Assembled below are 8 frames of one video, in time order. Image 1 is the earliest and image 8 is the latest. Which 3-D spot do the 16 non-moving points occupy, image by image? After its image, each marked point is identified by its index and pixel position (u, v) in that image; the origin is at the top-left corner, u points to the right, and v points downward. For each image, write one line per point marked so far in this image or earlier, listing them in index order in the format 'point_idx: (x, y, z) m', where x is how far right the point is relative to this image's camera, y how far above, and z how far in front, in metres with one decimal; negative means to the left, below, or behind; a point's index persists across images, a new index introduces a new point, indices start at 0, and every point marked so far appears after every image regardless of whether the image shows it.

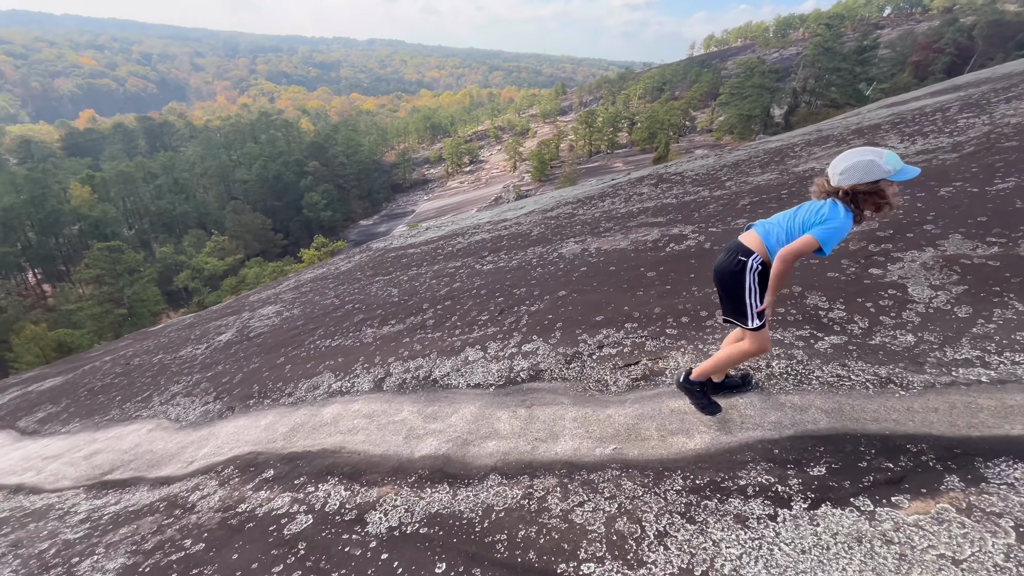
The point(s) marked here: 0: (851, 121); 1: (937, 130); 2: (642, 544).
0: (+11.9, +5.6, +15.1) m
1: (+10.4, +3.9, +11.3) m
2: (+0.9, -1.9, +3.4) m
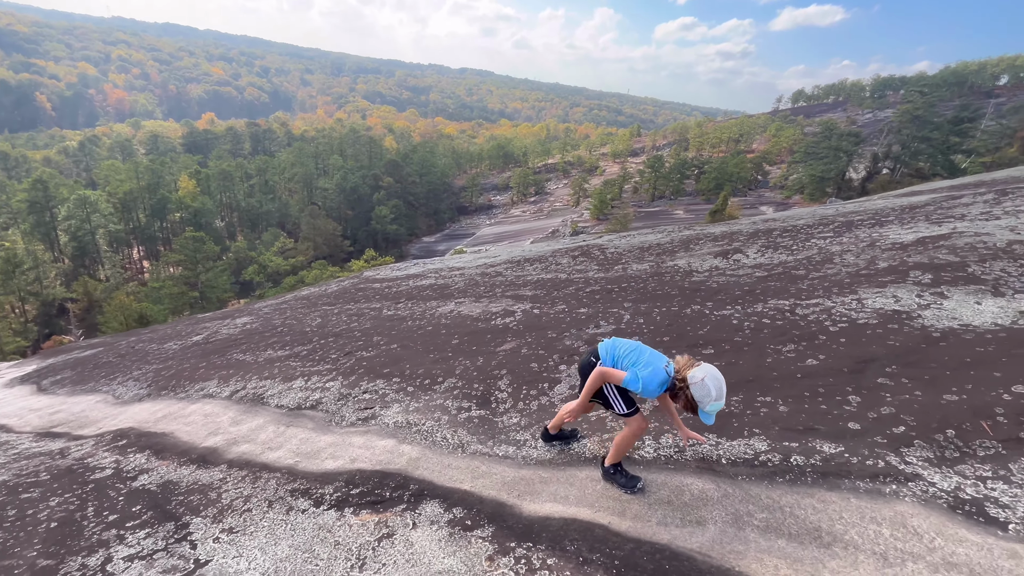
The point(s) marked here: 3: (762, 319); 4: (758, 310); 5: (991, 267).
0: (+9.8, +2.4, +16.3) m
1: (+7.7, +1.2, +12.6) m
2: (-3.4, -2.7, +5.6) m
3: (+4.3, -0.5, +7.9) m
4: (+4.4, -0.4, +8.3) m
5: (+8.4, +0.4, +8.1) m
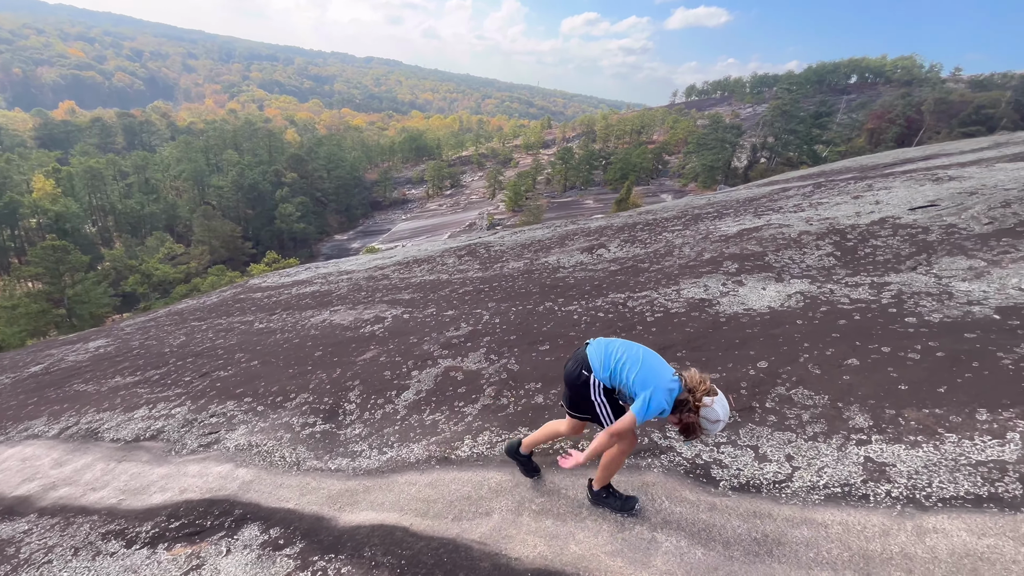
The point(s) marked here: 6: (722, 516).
0: (+5.5, +2.8, +17.8) m
1: (+4.1, +1.5, +13.9) m
2: (-5.5, -3.2, +5.2) m
3: (+1.6, -0.5, +8.7) m
4: (+1.7, -0.3, +9.1) m
5: (+5.6, +0.7, +9.5) m
6: (+1.8, -1.9, +3.8) m
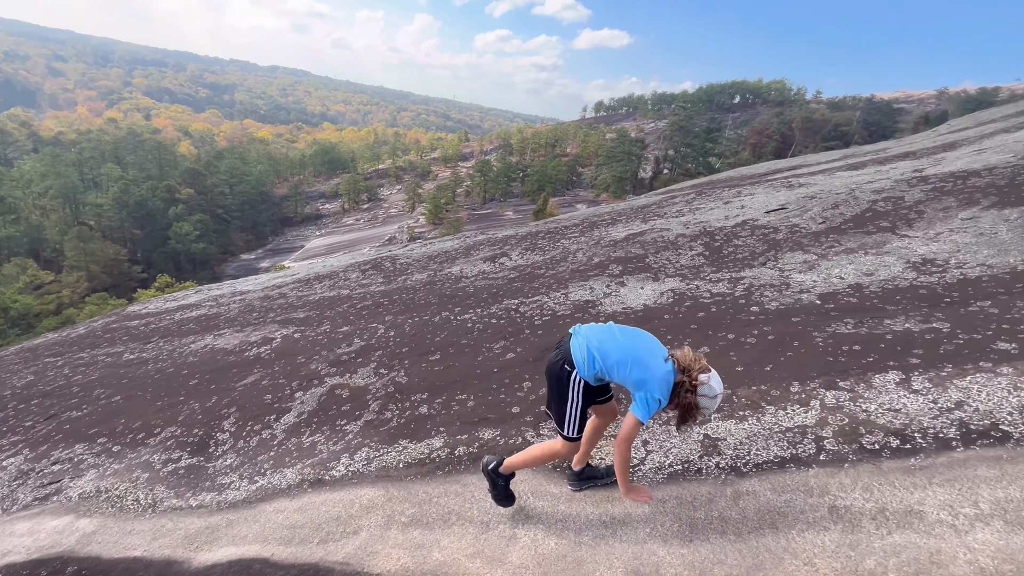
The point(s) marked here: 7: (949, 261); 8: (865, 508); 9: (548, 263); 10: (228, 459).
0: (+1.8, +2.6, +18.5) m
1: (+1.1, +1.3, +14.4) m
2: (-6.7, -3.5, +4.2) m
3: (-0.4, -0.6, +8.8) m
4: (-0.4, -0.5, +9.3) m
5: (+3.3, +0.7, +10.3) m
6: (+0.6, -1.9, +4.0) m
7: (+6.5, +0.4, +6.8) m
8: (+2.4, -1.5, +3.1) m
9: (+0.9, +0.6, +12.1) m
10: (-3.9, -2.3, +6.3) m
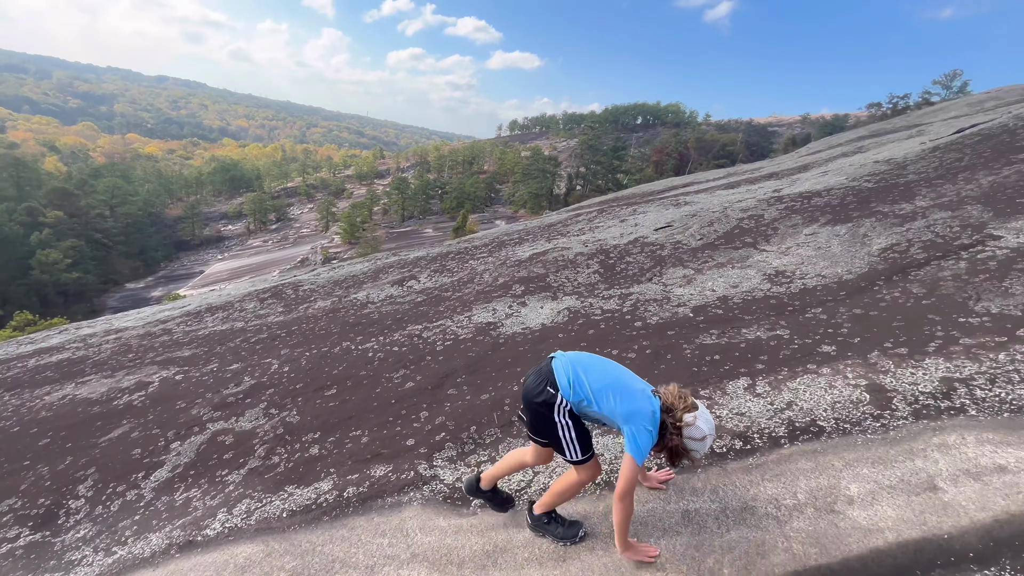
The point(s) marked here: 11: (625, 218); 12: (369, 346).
0: (-1.8, +1.8, +18.6) m
1: (-1.8, +0.7, +14.4) m
2: (-7.6, -4.1, +2.9) m
3: (-2.3, -1.1, +8.6) m
4: (-2.3, -1.0, +9.1) m
5: (+1.1, +0.3, +10.7) m
6: (-0.4, -2.2, +4.0) m
7: (+4.8, +0.3, +7.8) m
8: (+1.5, -1.7, +3.4) m
9: (-1.5, +0.1, +12.2) m
10: (-5.1, -2.9, +5.5) m
11: (+3.9, +2.4, +16.0) m
12: (-2.8, -1.1, +9.1) m
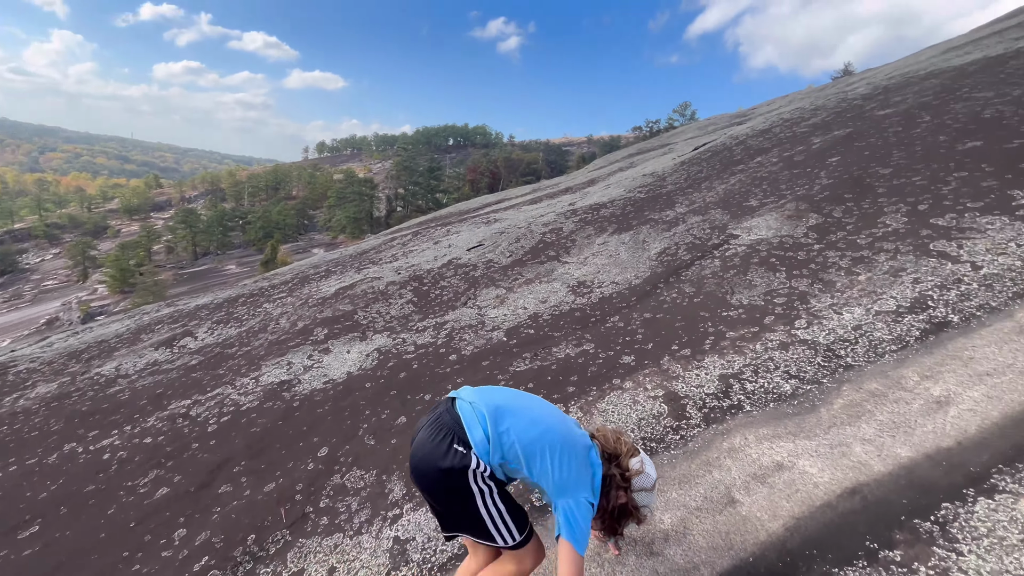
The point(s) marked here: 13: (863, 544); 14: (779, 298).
0: (-8.7, +0.2, +16.0) m
1: (-7.0, -0.7, +12.1) m
2: (-7.8, -5.4, -0.8) m
3: (-5.2, -2.1, +6.5) m
4: (-5.5, -2.1, +6.9) m
5: (-3.0, -0.5, +9.7) m
6: (-1.8, -2.7, +2.8) m
7: (+1.5, +0.1, +8.2) m
8: (+0.1, -1.9, +2.9) m
9: (-5.9, -1.1, +10.1) m
10: (-6.6, -4.0, +2.5) m
11: (-2.5, +1.7, +15.6) m
12: (-5.9, -2.2, +6.7) m
13: (+1.9, -1.4, +2.5) m
14: (+3.1, -0.1, +5.4) m
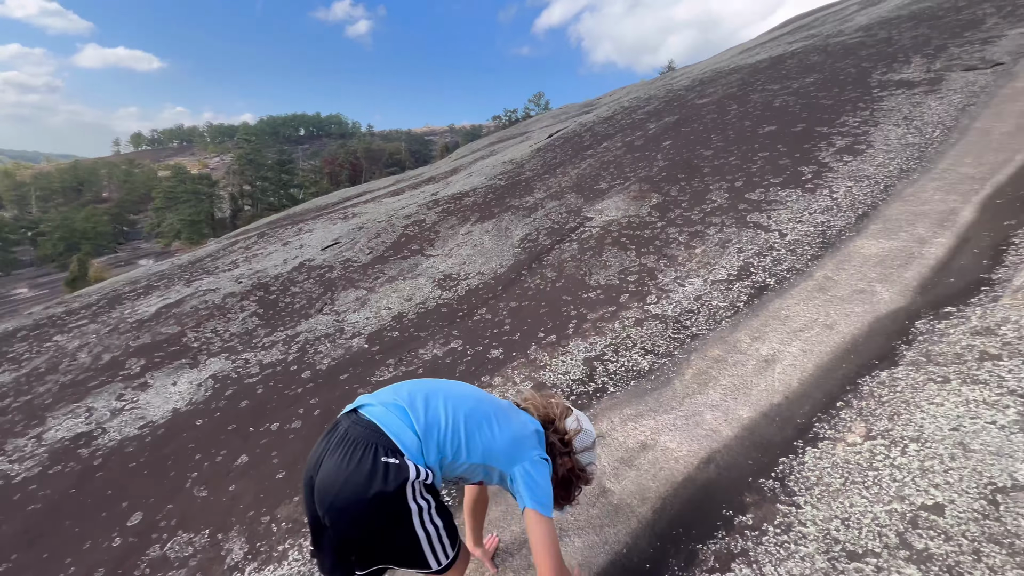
0: (-12.7, -0.5, +12.8) m
1: (-10.0, -1.3, +9.5) m
2: (-6.9, -6.2, -3.0) m
3: (-6.6, -2.6, +4.6) m
4: (-7.0, -2.6, +4.9) m
5: (-5.5, -0.7, +8.2) m
6: (-2.3, -2.9, +1.9) m
7: (-0.9, +0.2, +7.9) m
8: (-0.6, -1.9, +2.5) m
9: (-8.4, -1.6, +7.8) m
10: (-6.7, -4.7, +0.4) m
11: (-6.8, +1.5, +13.9) m
12: (-7.3, -2.8, +4.6) m
13: (+1.2, -1.3, +2.6) m
14: (+1.5, +0.2, +5.6) m
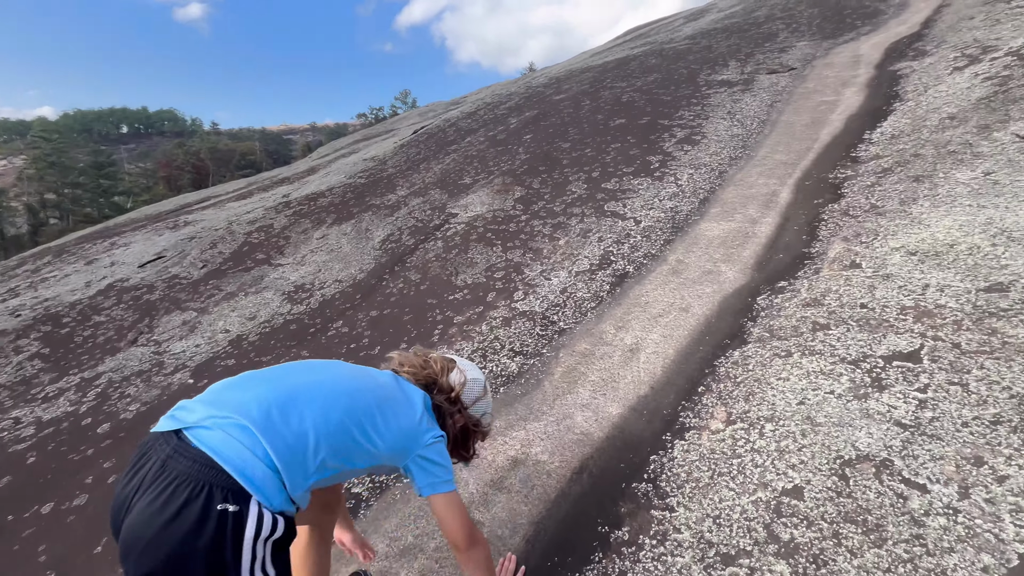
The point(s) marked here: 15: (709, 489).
0: (-15.6, -1.7, +8.8) m
1: (-12.1, -2.2, +6.2) m
2: (-5.6, -6.7, -5.0) m
3: (-7.5, -3.2, +2.3) m
4: (-7.9, -3.2, +2.5) m
5: (-7.5, -1.3, +6.1) m
6: (-2.7, -3.1, +0.9) m
7: (-3.0, +0.1, +7.0) m
8: (-1.2, -2.0, +1.9) m
9: (-10.1, -2.4, +5.0) m
10: (-6.4, -5.3, -1.7) m
11: (-10.3, +0.8, +11.3) m
12: (-8.2, -3.5, +2.2) m
13: (+0.4, -1.2, +2.3) m
14: (-0.2, +0.2, +5.4) m
15: (+1.1, -1.1, +2.5) m
